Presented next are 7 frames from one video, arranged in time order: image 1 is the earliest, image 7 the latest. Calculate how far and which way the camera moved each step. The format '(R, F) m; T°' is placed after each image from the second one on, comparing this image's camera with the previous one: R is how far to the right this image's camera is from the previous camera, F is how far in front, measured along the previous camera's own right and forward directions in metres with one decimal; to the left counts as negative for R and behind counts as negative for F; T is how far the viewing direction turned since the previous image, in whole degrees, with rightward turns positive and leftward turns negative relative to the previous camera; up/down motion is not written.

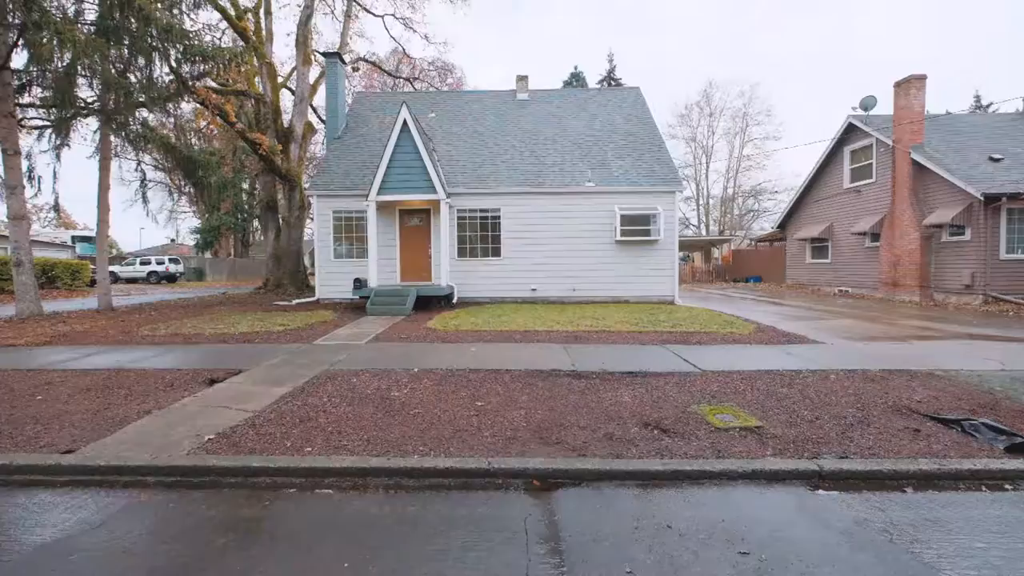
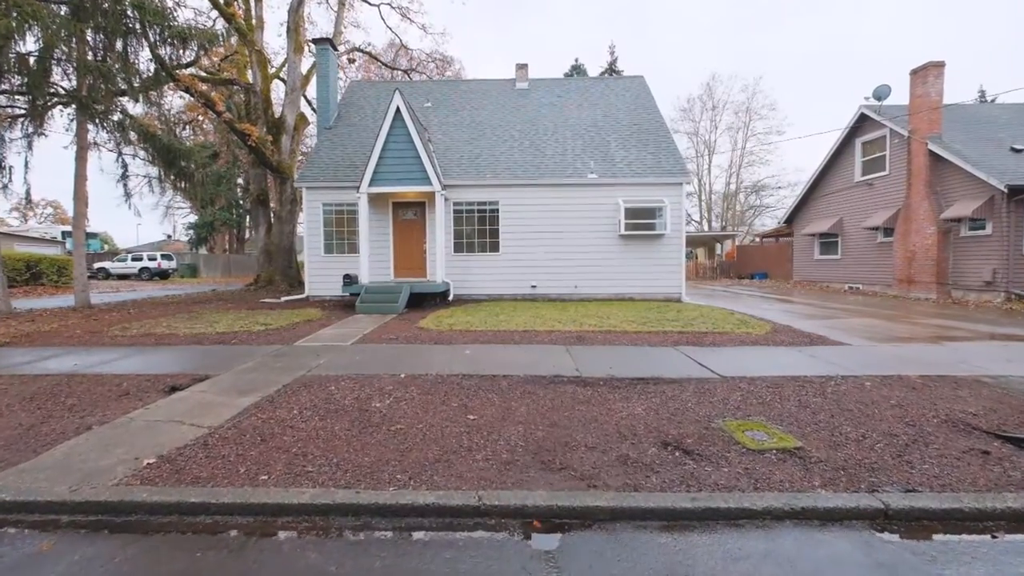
(0.0, +0.6) m; 0°
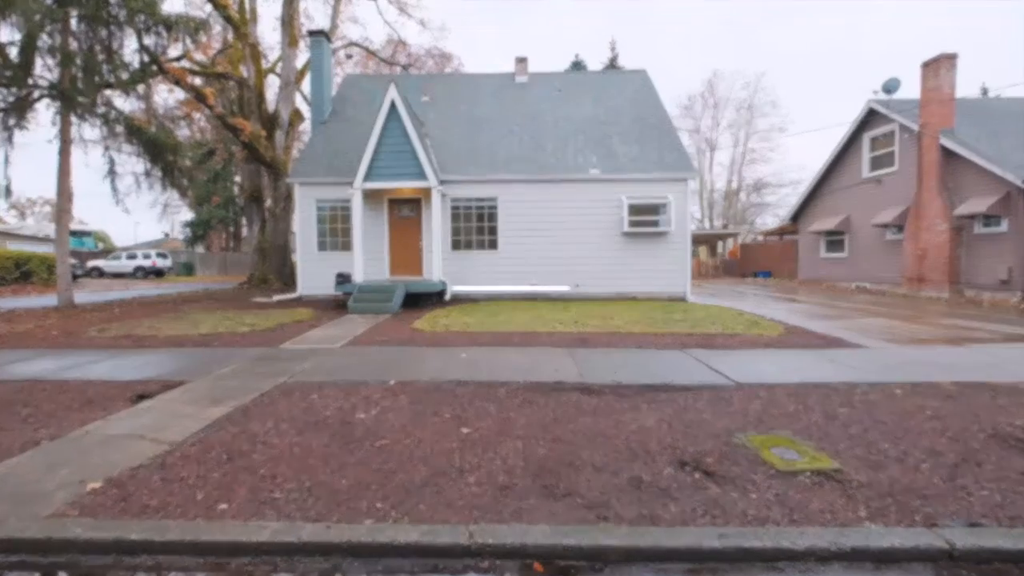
(0.0, +0.4) m; 0°
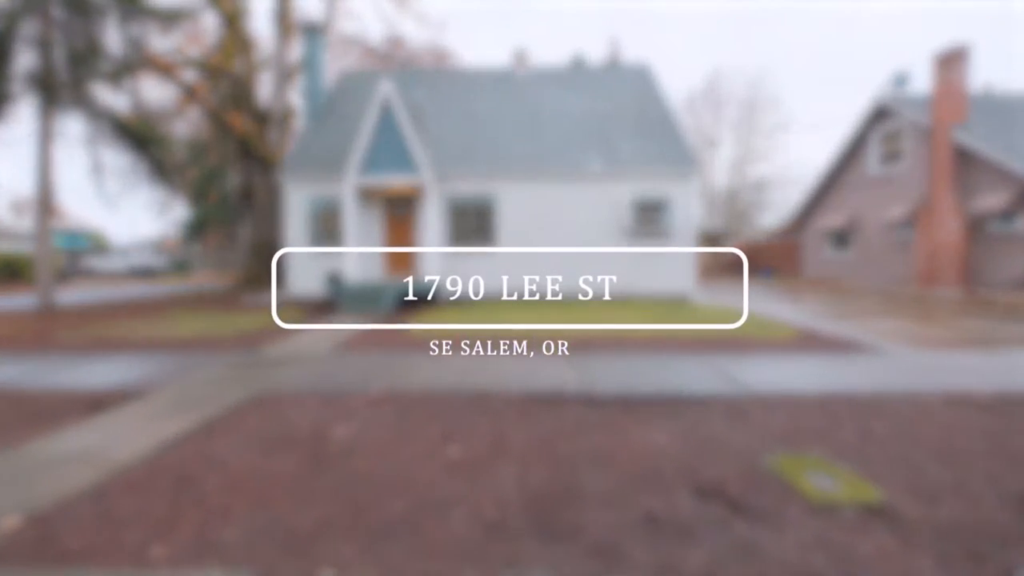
(0.0, +0.4) m; 0°
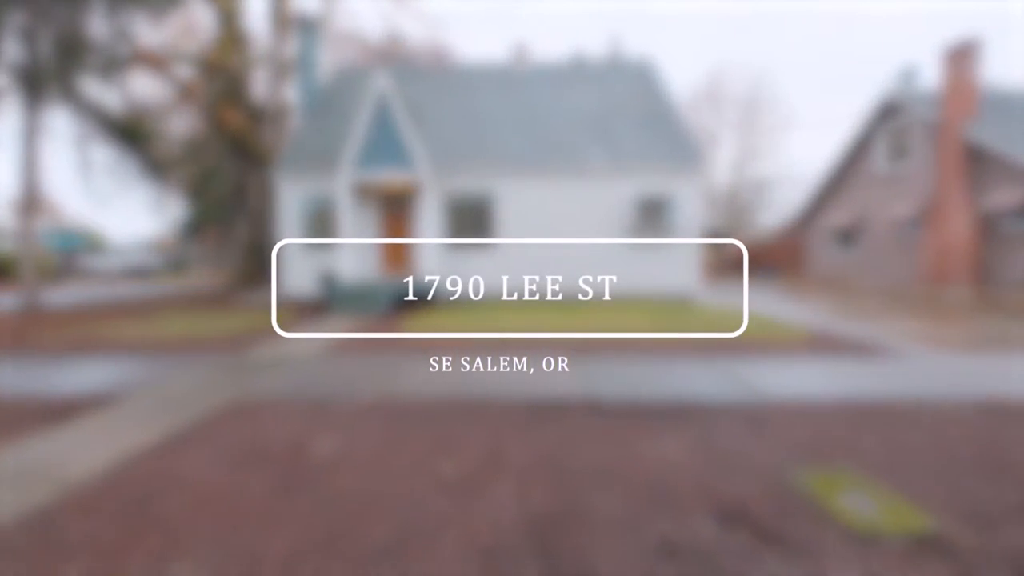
(0.0, +0.3) m; 0°
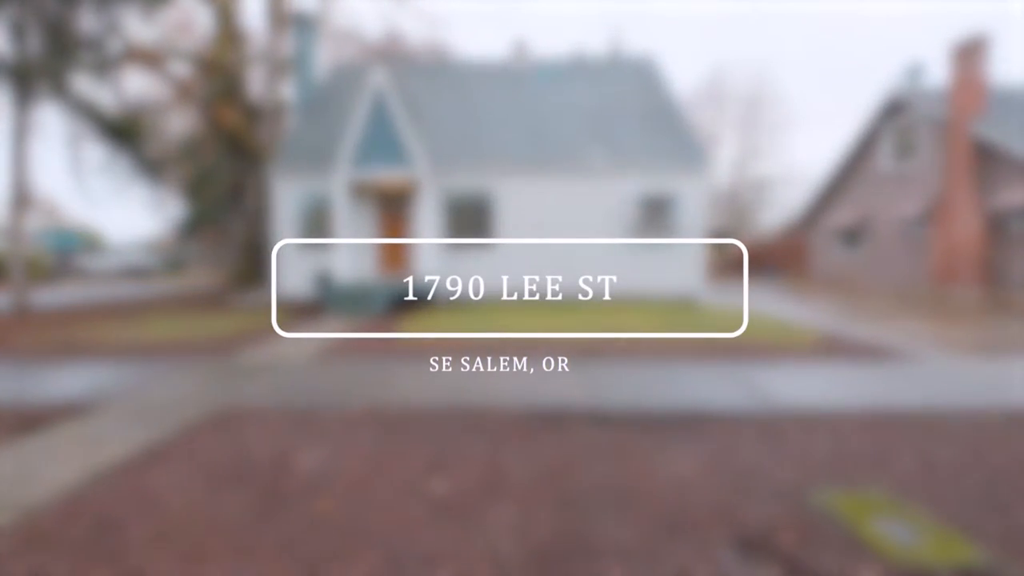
(0.0, +0.2) m; 0°
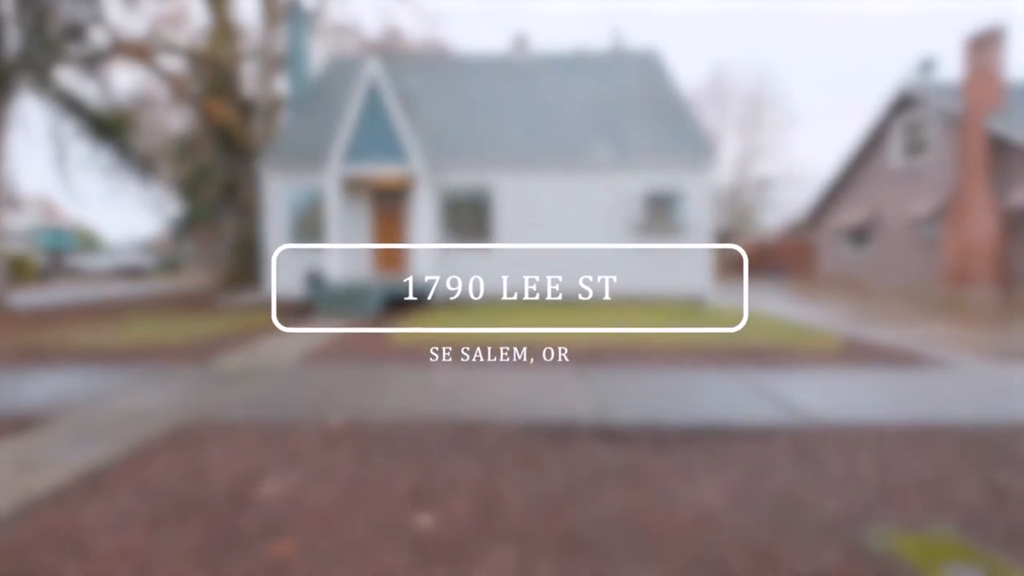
(0.0, +0.4) m; 0°
